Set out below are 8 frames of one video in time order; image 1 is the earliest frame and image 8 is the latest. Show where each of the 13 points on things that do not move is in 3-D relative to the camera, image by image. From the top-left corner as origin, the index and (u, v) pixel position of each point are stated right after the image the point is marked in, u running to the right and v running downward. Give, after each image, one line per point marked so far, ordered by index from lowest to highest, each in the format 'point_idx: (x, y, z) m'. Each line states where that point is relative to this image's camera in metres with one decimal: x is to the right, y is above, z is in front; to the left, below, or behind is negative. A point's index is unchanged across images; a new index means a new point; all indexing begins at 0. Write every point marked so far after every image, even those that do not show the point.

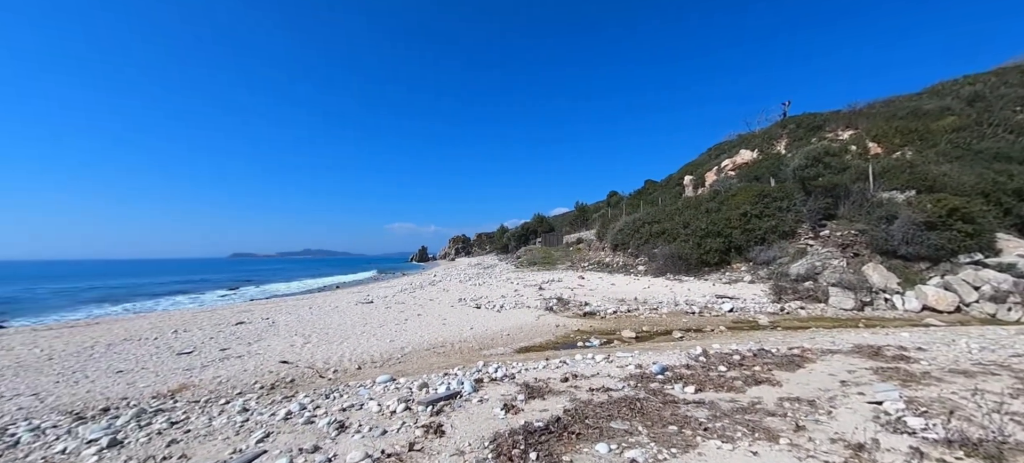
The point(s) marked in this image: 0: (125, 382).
0: (-6.6, -2.6, +6.3) m
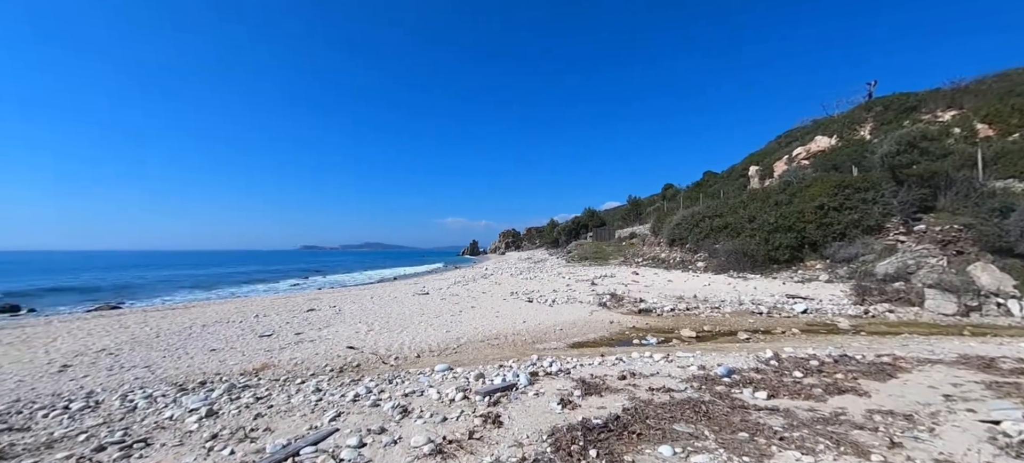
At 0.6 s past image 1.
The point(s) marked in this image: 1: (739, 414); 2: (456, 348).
0: (-5.6, -2.5, +7.1) m
1: (+3.1, -2.5, +5.0) m
2: (-1.2, -2.5, +7.9) m
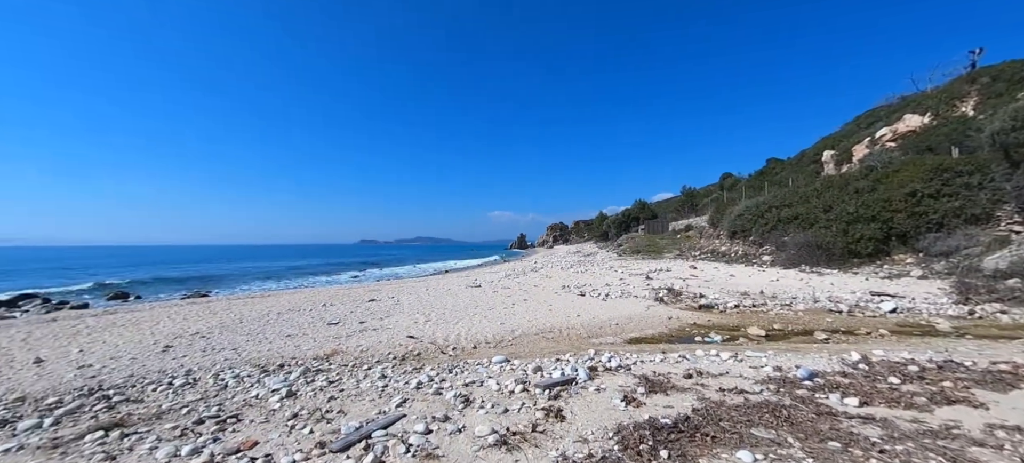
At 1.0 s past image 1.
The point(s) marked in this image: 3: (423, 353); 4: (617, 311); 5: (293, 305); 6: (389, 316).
0: (-4.5, -2.3, +7.7) m
1: (+3.9, -2.3, +4.5) m
2: (0.0, -2.3, +7.9) m
3: (-1.7, -2.3, +7.1) m
4: (+3.1, -2.3, +10.8) m
5: (-7.1, -2.4, +12.1) m
6: (-3.2, -2.3, +9.9) m
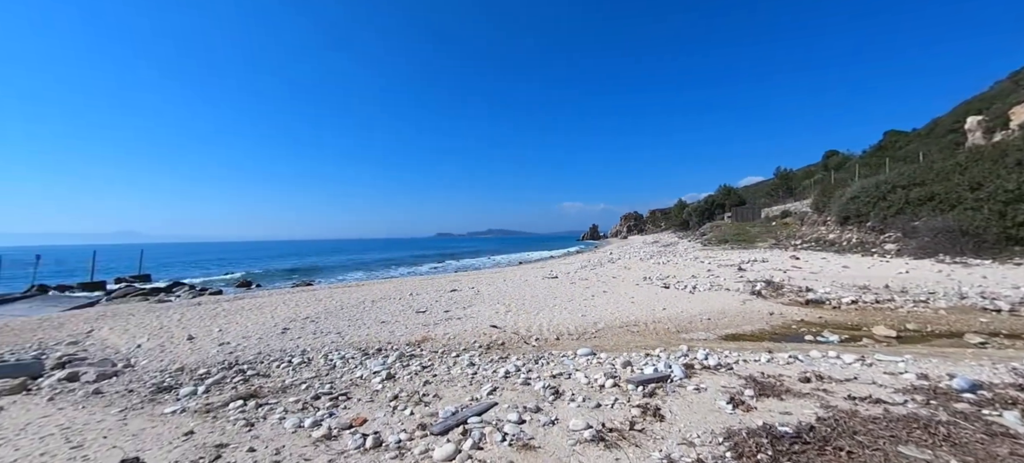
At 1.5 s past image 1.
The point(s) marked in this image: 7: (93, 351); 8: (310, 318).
0: (-2.8, -2.2, +8.3) m
1: (+4.9, -2.1, +3.7) m
2: (+1.7, -2.1, +7.7) m
3: (-0.1, -2.1, +7.2) m
4: (+5.3, -2.0, +10.0) m
5: (-4.5, -2.2, +13.1) m
6: (-1.1, -2.1, +10.2) m
7: (-9.5, -2.7, +8.3) m
8: (-5.4, -2.3, +9.9) m
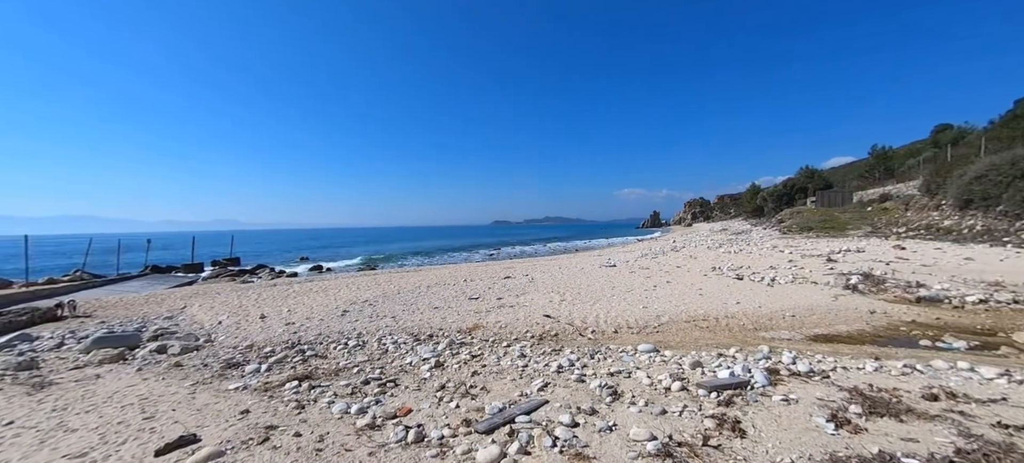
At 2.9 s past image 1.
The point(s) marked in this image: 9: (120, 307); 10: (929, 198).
0: (-1.7, -1.9, +8.2) m
1: (+5.3, -2.0, +2.6) m
2: (+2.7, -1.8, +7.0) m
3: (+0.9, -1.9, +6.8) m
4: (+6.6, -1.6, +8.8) m
5: (-2.6, -1.7, +13.3) m
6: (+0.3, -1.7, +9.9) m
7: (-8.3, -2.4, +9.2) m
8: (-4.0, -1.9, +10.2) m
9: (-13.0, -2.5, +12.2) m
10: (+22.1, +1.8, +19.7) m
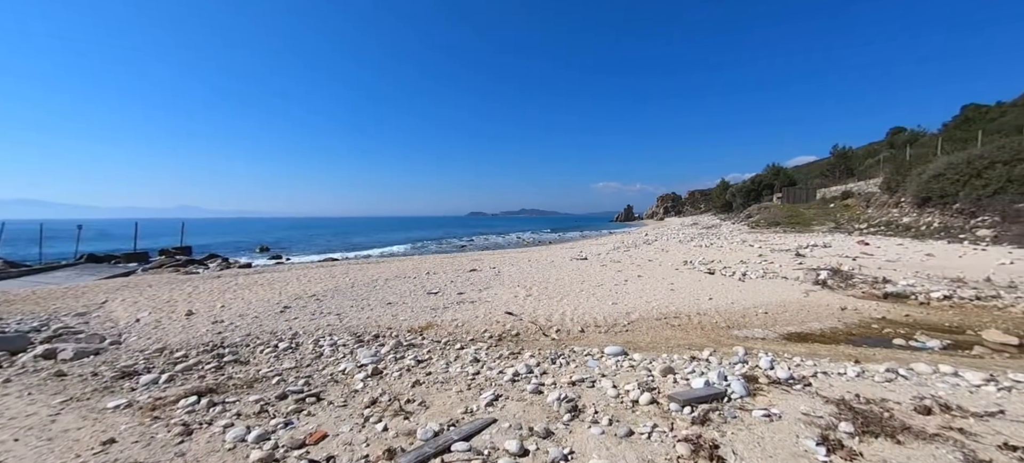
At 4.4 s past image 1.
0: (-2.5, -1.6, +7.4) m
1: (+4.8, -1.9, +2.2) m
2: (+2.0, -1.7, +6.5) m
3: (+0.2, -1.7, +6.1) m
4: (+5.8, -1.5, +8.5) m
5: (-3.8, -1.3, +12.4) m
6: (-0.6, -1.4, +9.2) m
7: (-9.1, -2.0, +8.0) m
8: (-5.0, -1.6, +9.3) m
9: (-14.0, -2.0, +10.7) m
10: (+20.6, +2.0, +20.3) m
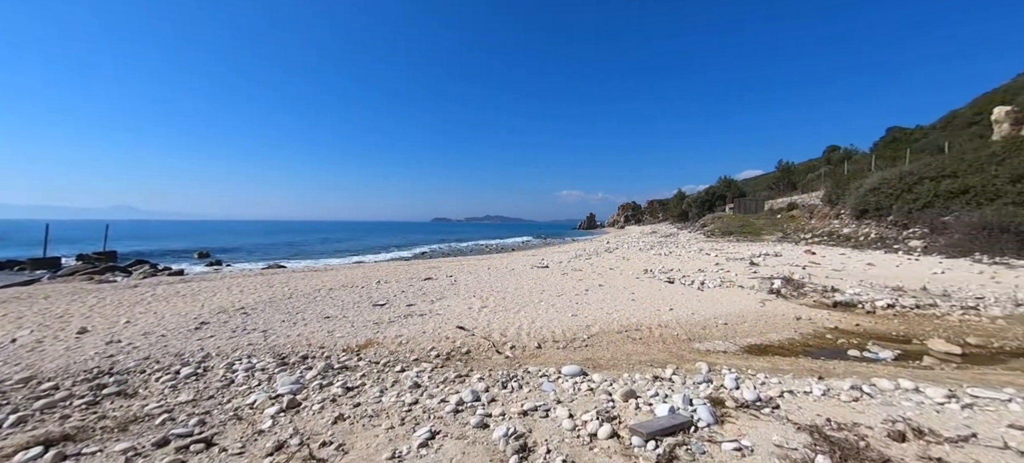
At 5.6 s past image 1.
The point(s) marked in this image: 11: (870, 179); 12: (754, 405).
0: (-3.3, -1.7, +6.6) m
1: (+4.4, -2.0, +2.1) m
2: (+1.2, -1.8, +6.1) m
3: (-0.6, -1.8, +5.5) m
4: (+4.8, -1.7, +8.4) m
5: (-5.0, -1.5, +11.4) m
6: (-1.6, -1.6, +8.6) m
7: (-10.0, -2.0, +6.6) m
8: (-6.0, -1.7, +8.2) m
9: (-15.1, -2.1, +8.8) m
10: (+18.5, +1.4, +21.5) m
11: (+19.1, +2.8, +19.7) m
12: (+2.5, -1.8, +3.8) m
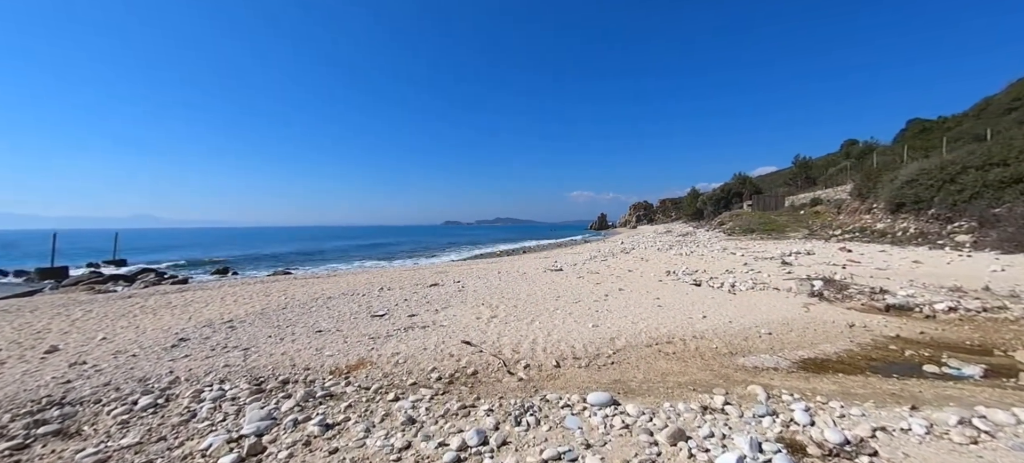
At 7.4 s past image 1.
0: (-3.1, -1.8, +5.8) m
1: (+4.5, -1.9, +1.1) m
2: (+1.4, -1.8, +5.2) m
3: (-0.4, -1.8, +4.7) m
4: (+5.0, -1.6, +7.4) m
5: (-4.7, -1.6, +10.7) m
6: (-1.4, -1.6, +7.8) m
7: (-9.8, -2.2, +6.0) m
8: (-5.7, -1.8, +7.5) m
9: (-14.9, -2.3, +8.3) m
10: (+19.0, +1.7, +20.3) m
11: (+19.5, +3.1, +18.4) m
12: (+2.6, -1.7, +2.9) m
